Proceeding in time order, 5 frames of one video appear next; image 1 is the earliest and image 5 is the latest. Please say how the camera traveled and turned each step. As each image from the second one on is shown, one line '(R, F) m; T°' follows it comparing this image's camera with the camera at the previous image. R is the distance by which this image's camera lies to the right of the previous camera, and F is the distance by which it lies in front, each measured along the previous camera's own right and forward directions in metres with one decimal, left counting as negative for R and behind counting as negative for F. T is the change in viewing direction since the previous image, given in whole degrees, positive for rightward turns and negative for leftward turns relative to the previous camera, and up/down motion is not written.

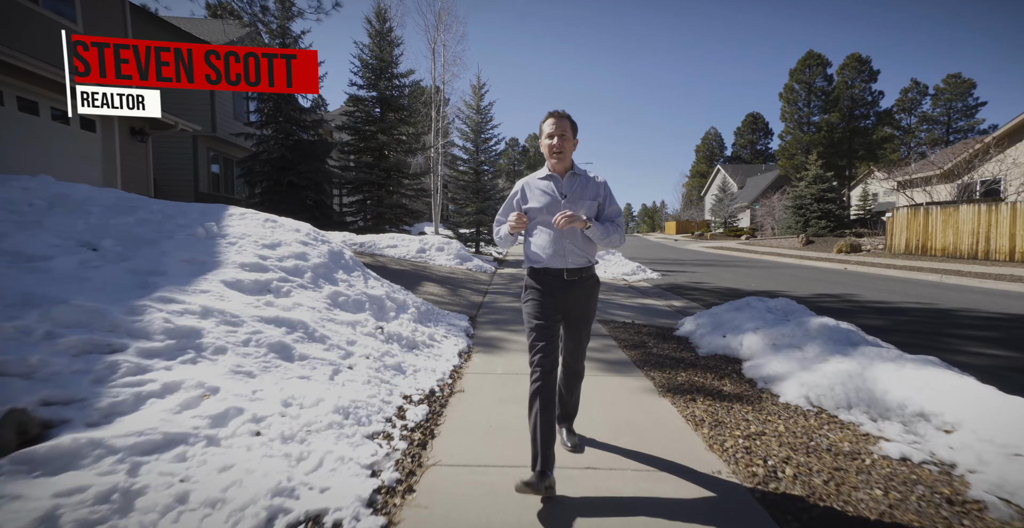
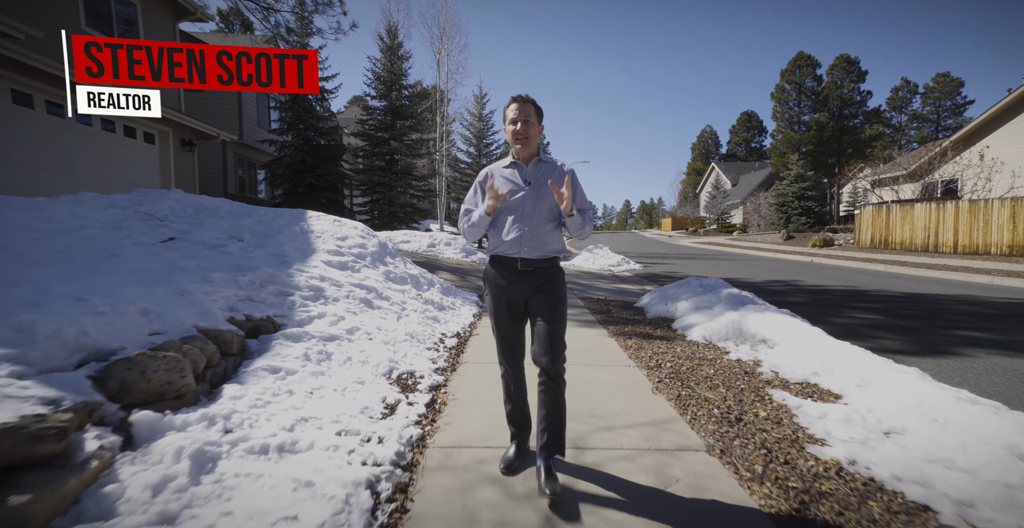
(0.0, -2.0) m; 0°
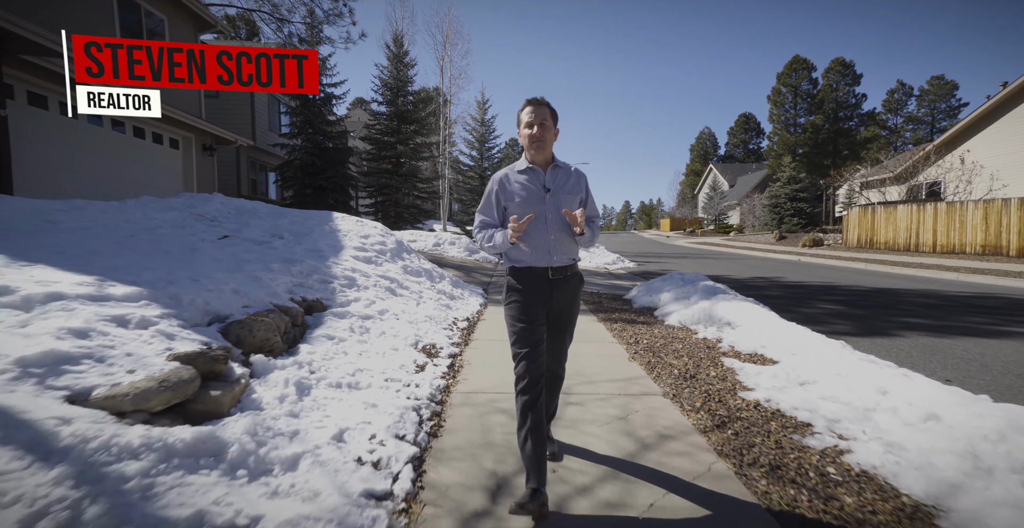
(0.0, -0.9) m; 0°
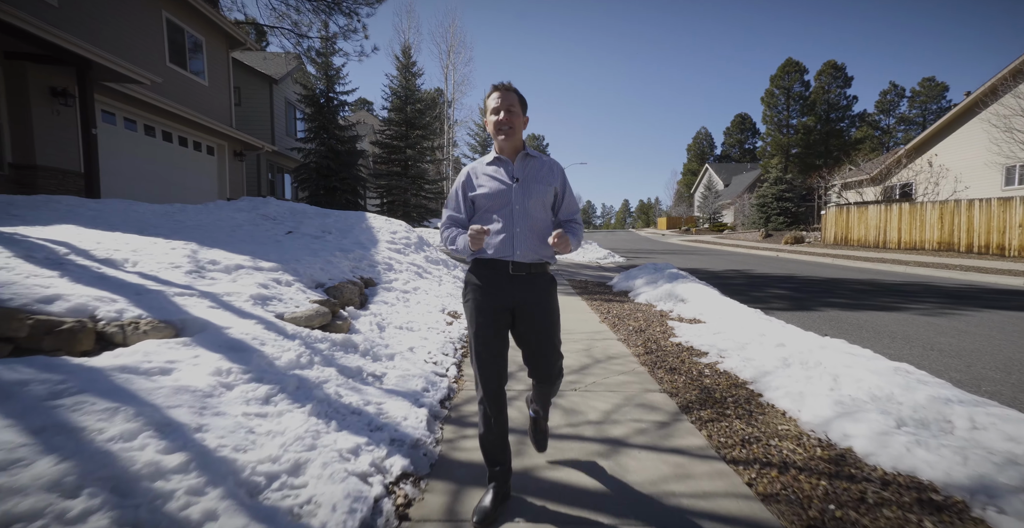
(0.0, -1.7) m; 0°
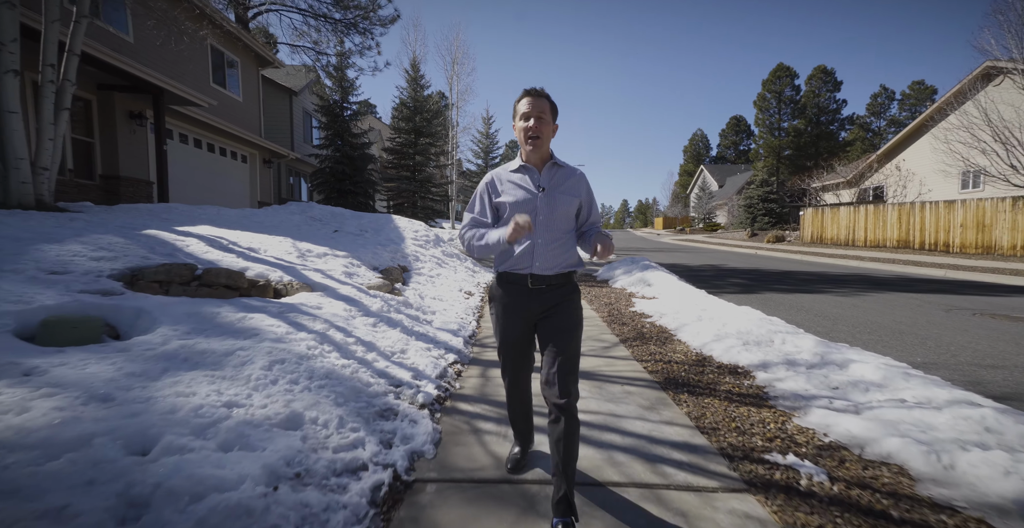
(0.0, -1.9) m; 0°
